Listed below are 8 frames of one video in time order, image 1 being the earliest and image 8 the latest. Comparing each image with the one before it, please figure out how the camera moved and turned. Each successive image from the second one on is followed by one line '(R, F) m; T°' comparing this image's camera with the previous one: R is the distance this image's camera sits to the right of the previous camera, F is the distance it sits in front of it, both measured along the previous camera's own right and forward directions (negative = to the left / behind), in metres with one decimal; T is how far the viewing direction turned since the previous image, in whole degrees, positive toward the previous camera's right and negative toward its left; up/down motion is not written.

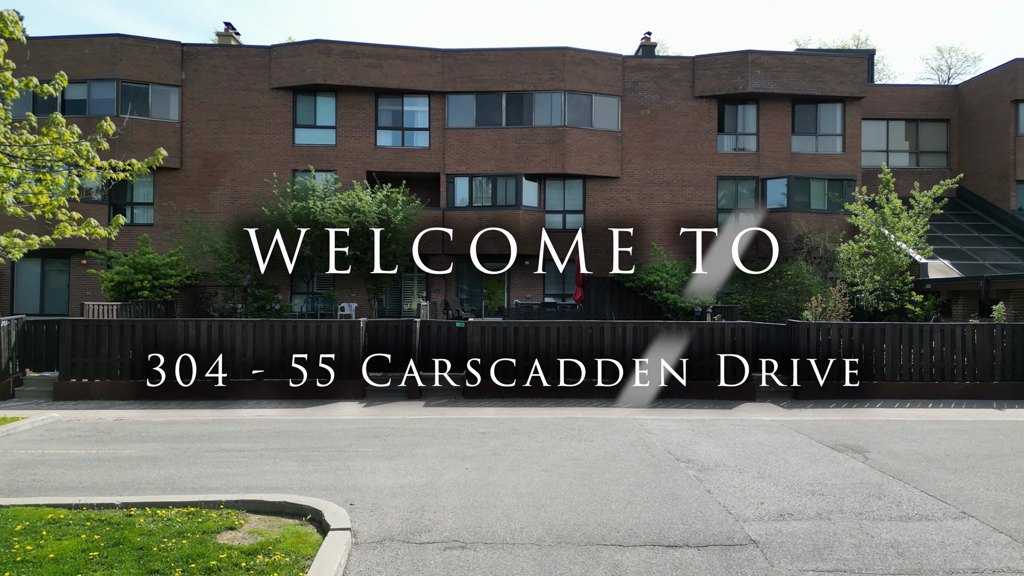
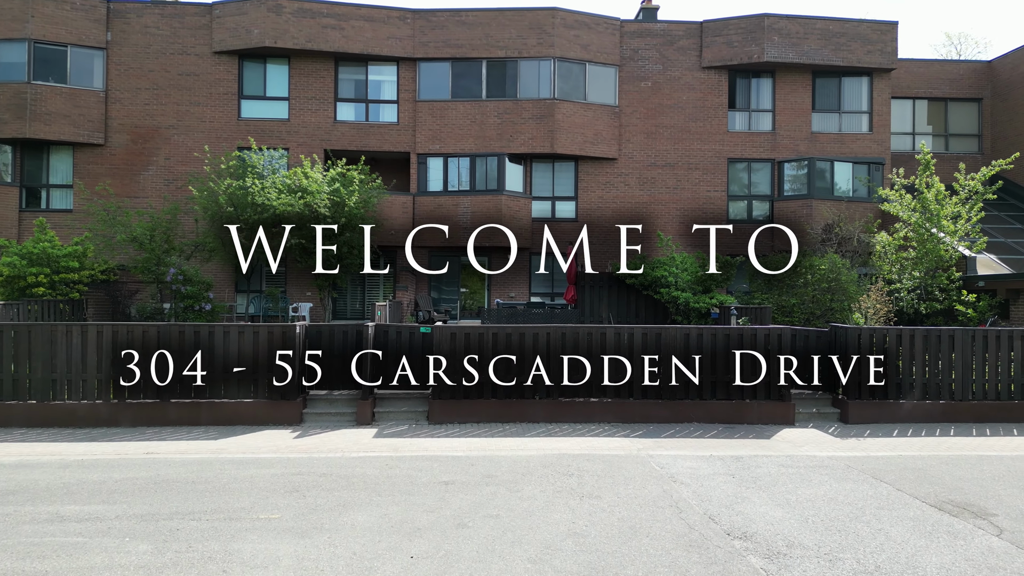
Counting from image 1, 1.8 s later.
(+0.1, +2.8) m; +1°
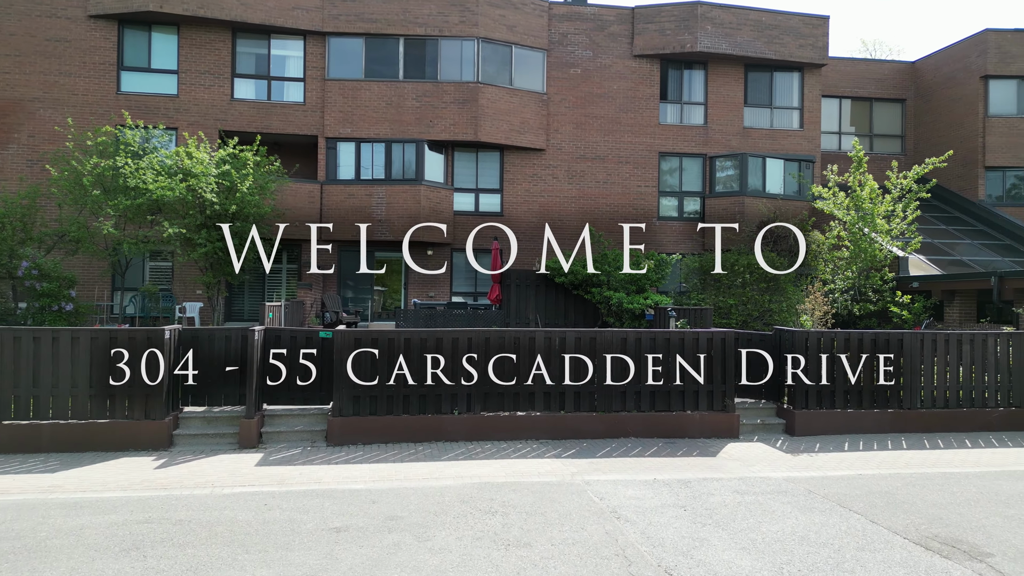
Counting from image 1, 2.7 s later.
(+0.1, +1.4) m; +6°
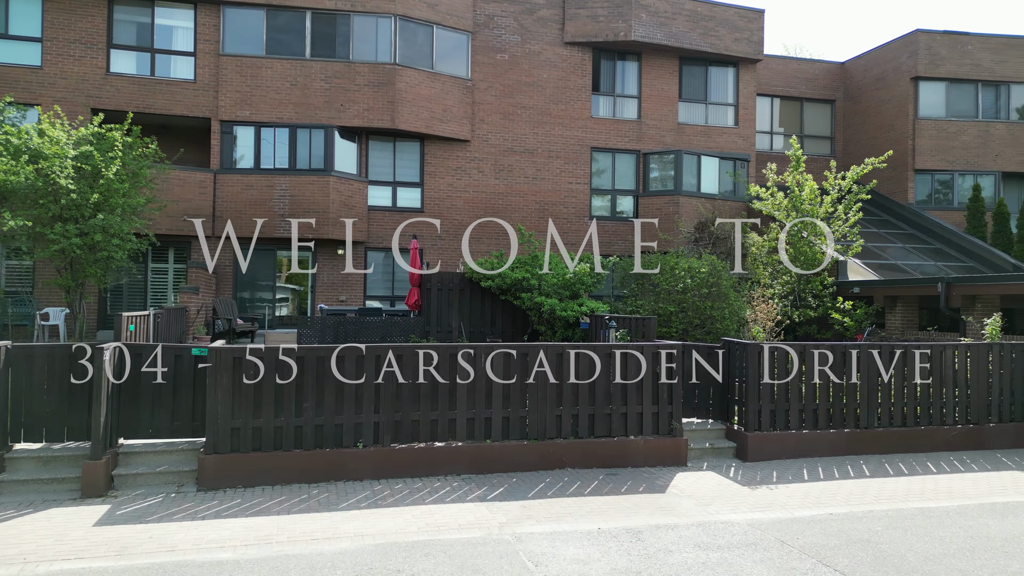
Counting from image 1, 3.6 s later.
(+0.1, +1.4) m; +6°
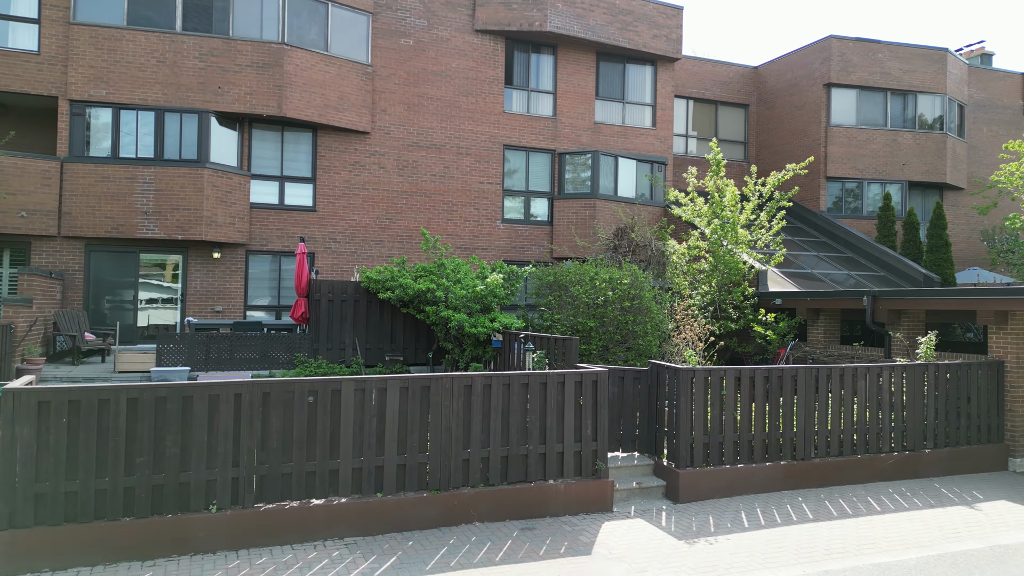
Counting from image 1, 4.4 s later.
(+0.1, +1.3) m; +7°
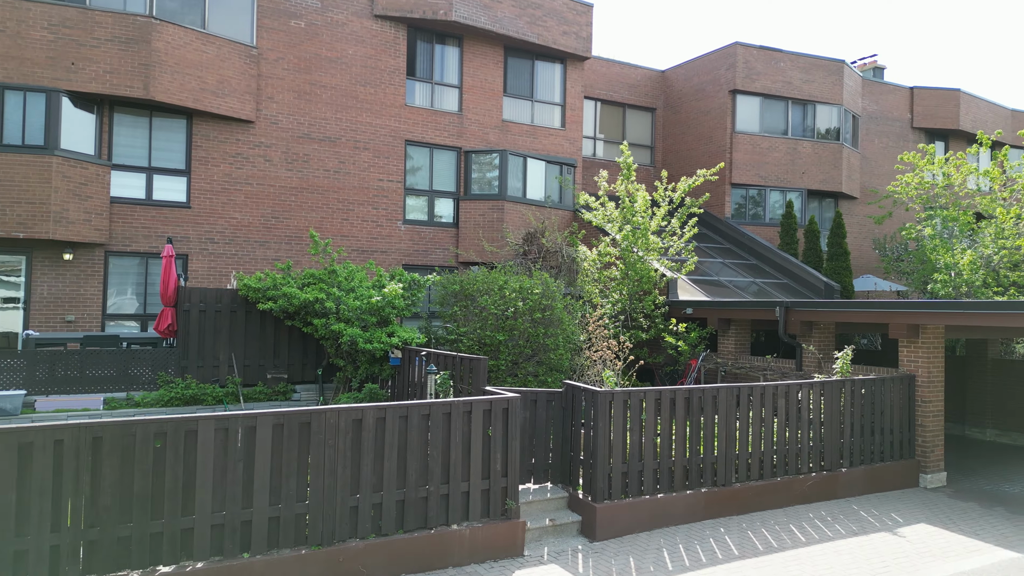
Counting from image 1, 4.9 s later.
(0.0, +0.9) m; +8°
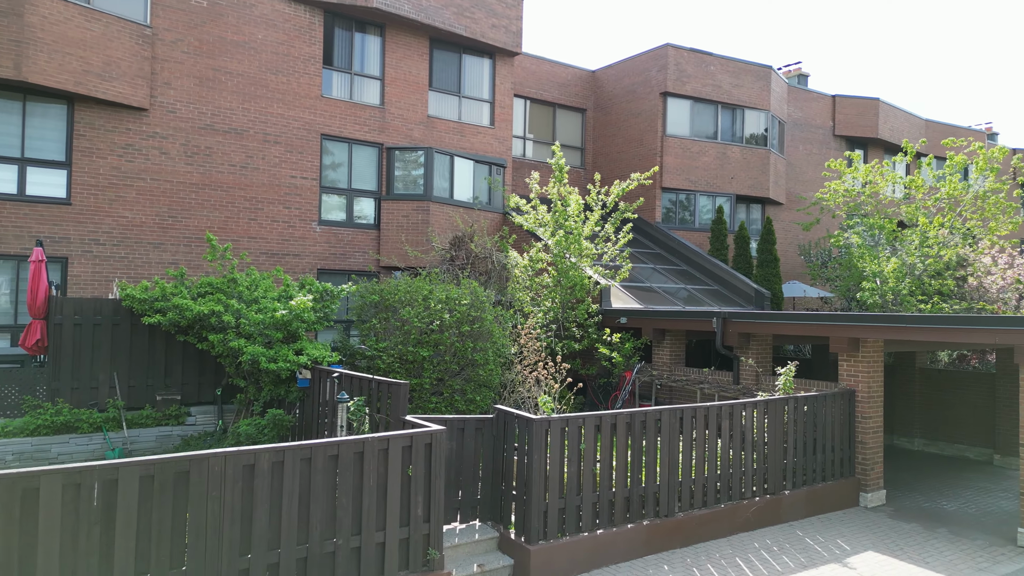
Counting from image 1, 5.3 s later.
(0.0, +0.8) m; +6°
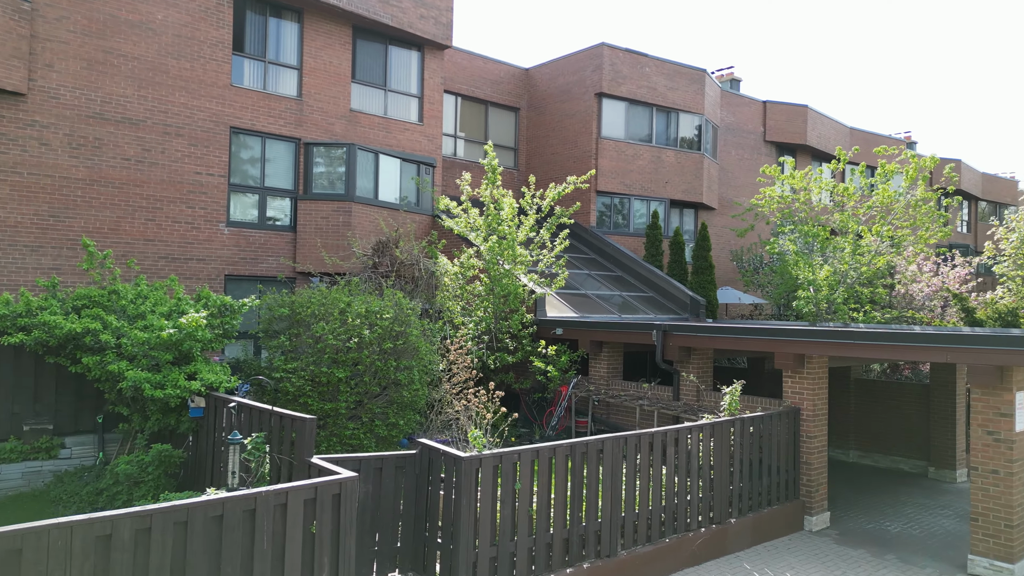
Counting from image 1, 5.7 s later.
(0.0, +0.8) m; +5°
